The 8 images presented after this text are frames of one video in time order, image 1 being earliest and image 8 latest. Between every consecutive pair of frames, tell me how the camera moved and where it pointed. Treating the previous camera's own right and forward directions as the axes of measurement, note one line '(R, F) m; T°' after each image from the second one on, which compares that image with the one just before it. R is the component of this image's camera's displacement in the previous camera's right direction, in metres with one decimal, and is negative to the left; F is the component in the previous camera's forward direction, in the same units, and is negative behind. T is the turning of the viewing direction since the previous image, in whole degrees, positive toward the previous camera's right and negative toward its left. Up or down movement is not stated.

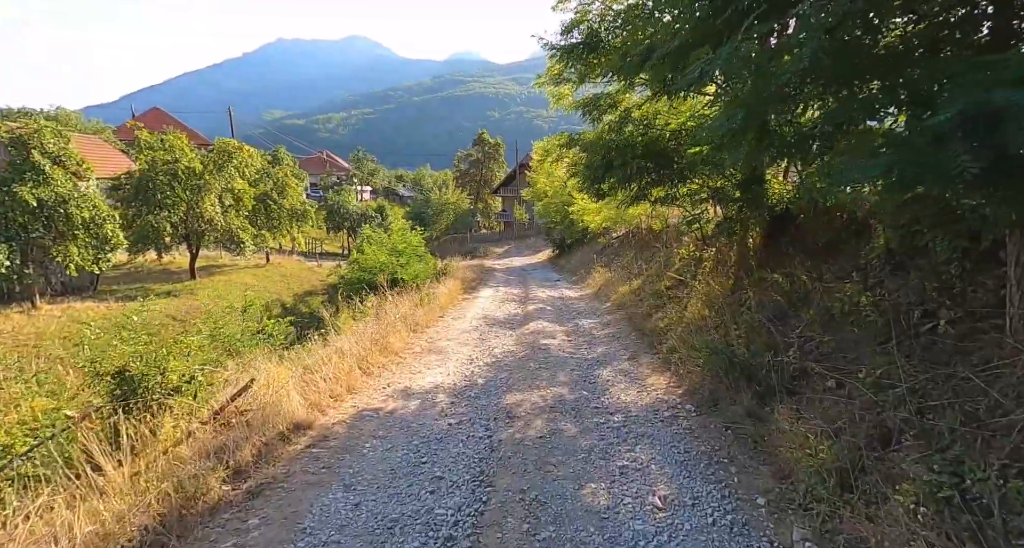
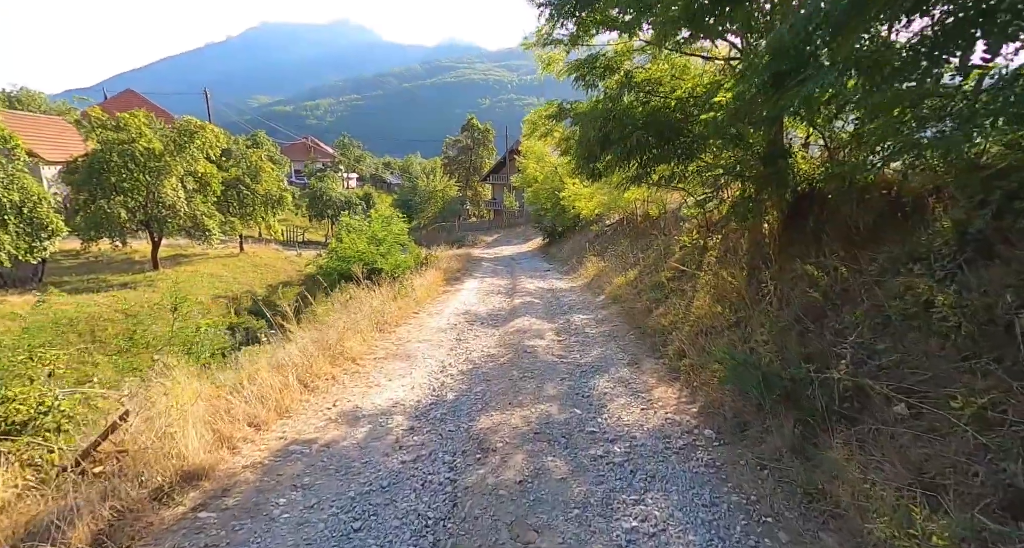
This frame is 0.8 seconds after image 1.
(+0.1, +1.3) m; +1°
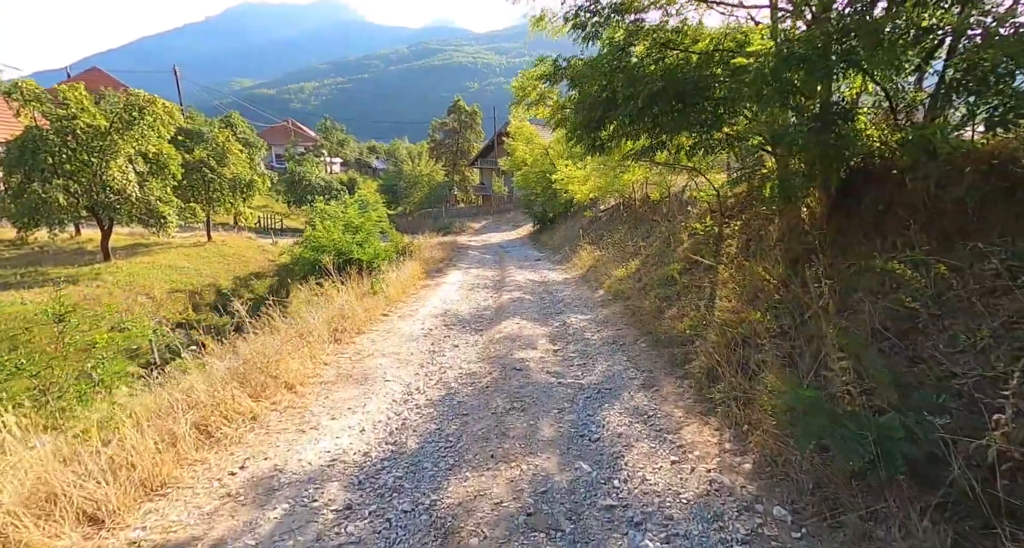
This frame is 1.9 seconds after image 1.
(+0.1, +1.6) m; +1°
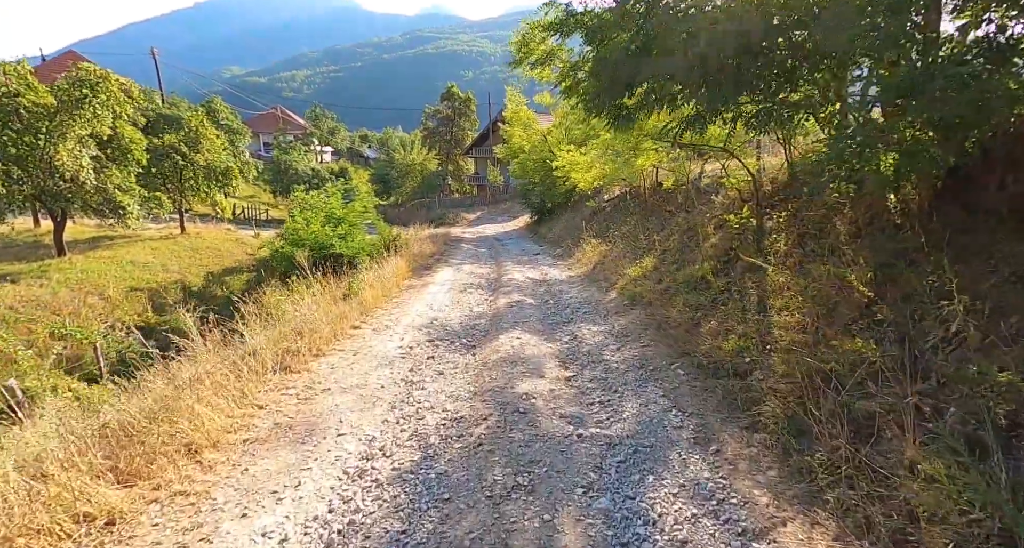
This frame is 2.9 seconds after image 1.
(0.0, +1.6) m; 0°
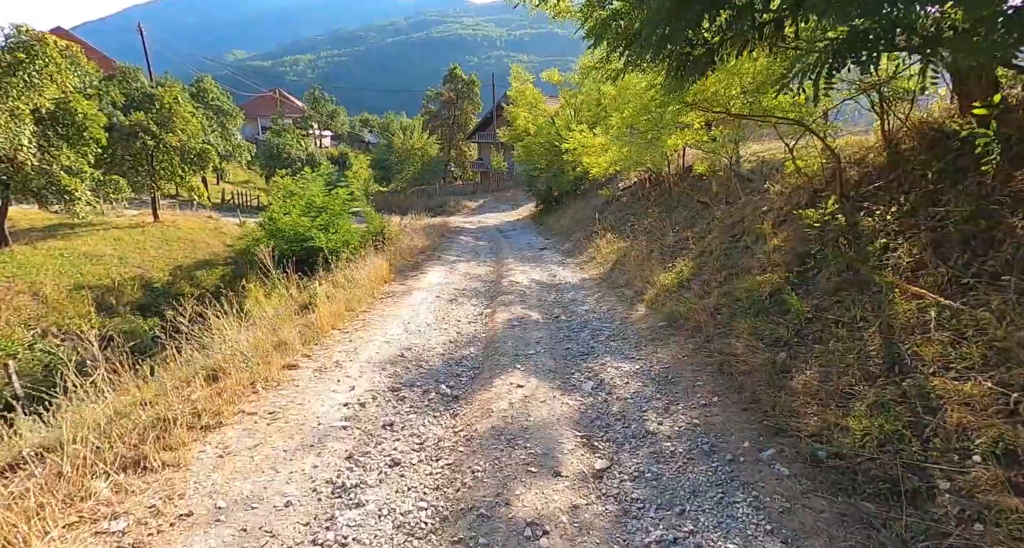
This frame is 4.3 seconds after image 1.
(0.0, +2.2) m; 0°
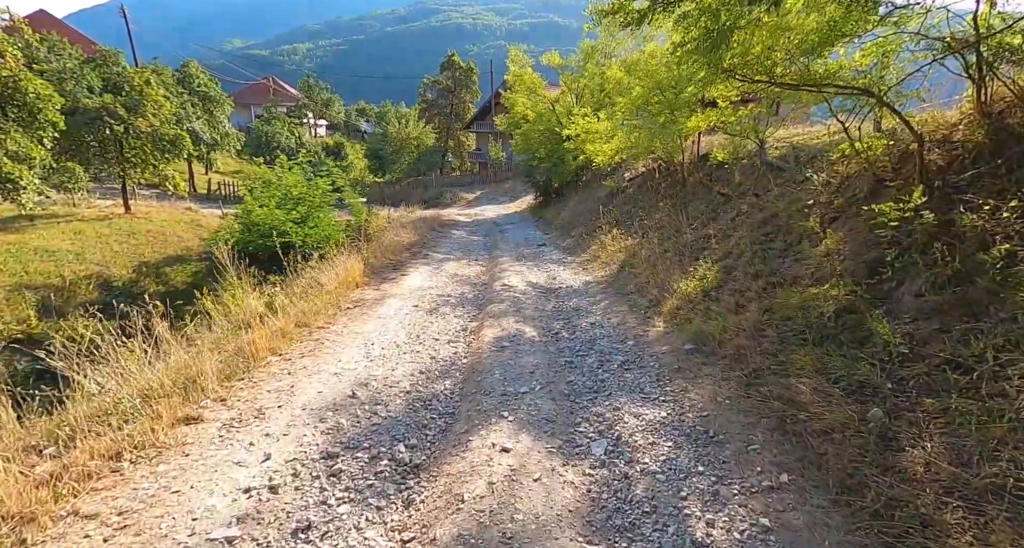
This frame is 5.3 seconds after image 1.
(+0.1, +1.5) m; 0°
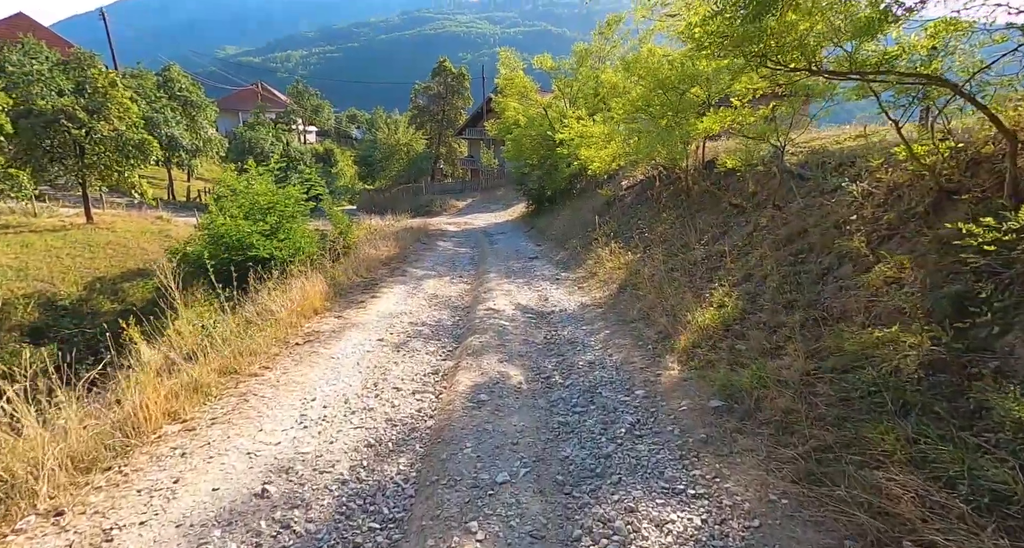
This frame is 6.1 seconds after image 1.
(+0.1, +1.2) m; +1°
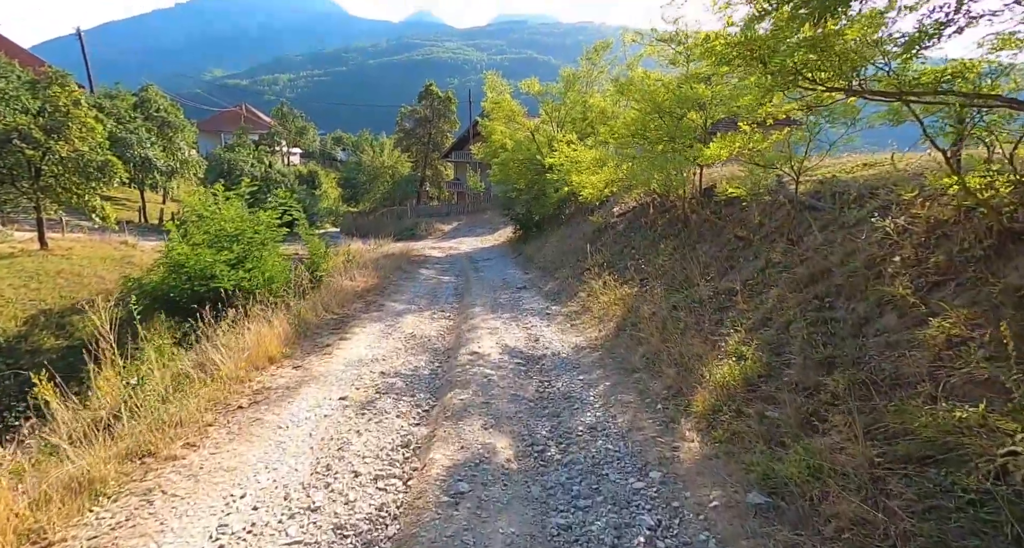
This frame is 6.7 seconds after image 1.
(0.0, +0.9) m; +1°
